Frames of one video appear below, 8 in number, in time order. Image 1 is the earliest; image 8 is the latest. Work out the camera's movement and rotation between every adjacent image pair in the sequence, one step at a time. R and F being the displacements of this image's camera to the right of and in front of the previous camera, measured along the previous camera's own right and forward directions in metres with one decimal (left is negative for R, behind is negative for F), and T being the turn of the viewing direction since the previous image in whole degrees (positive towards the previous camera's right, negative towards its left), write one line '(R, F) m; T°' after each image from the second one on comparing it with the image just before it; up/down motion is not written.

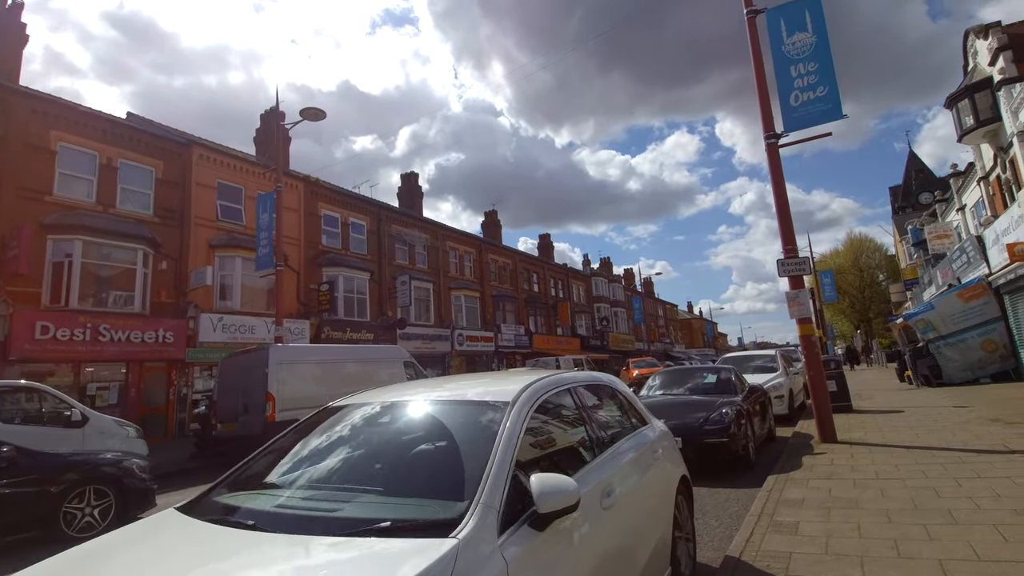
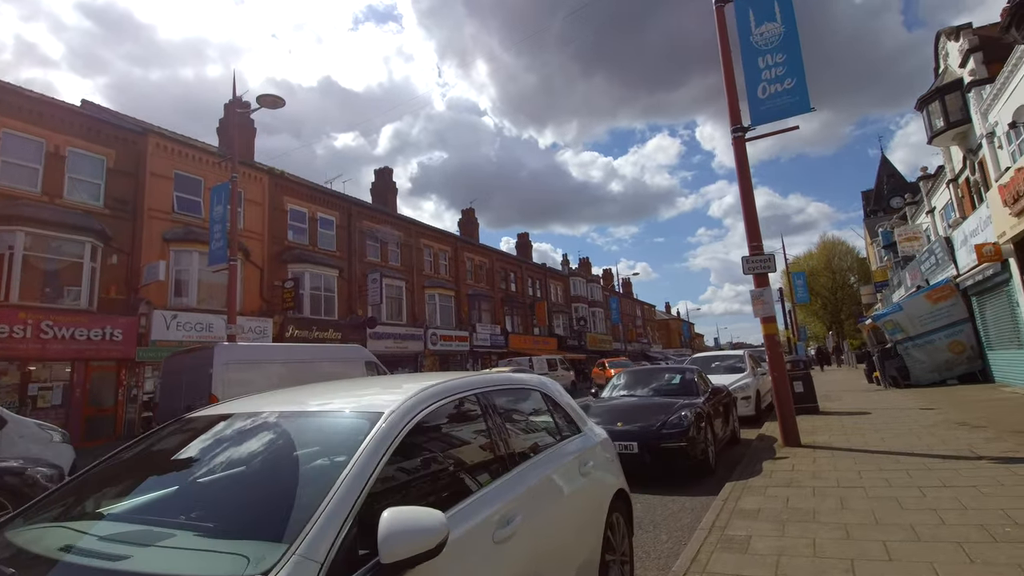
(+0.5, +0.5) m; +2°
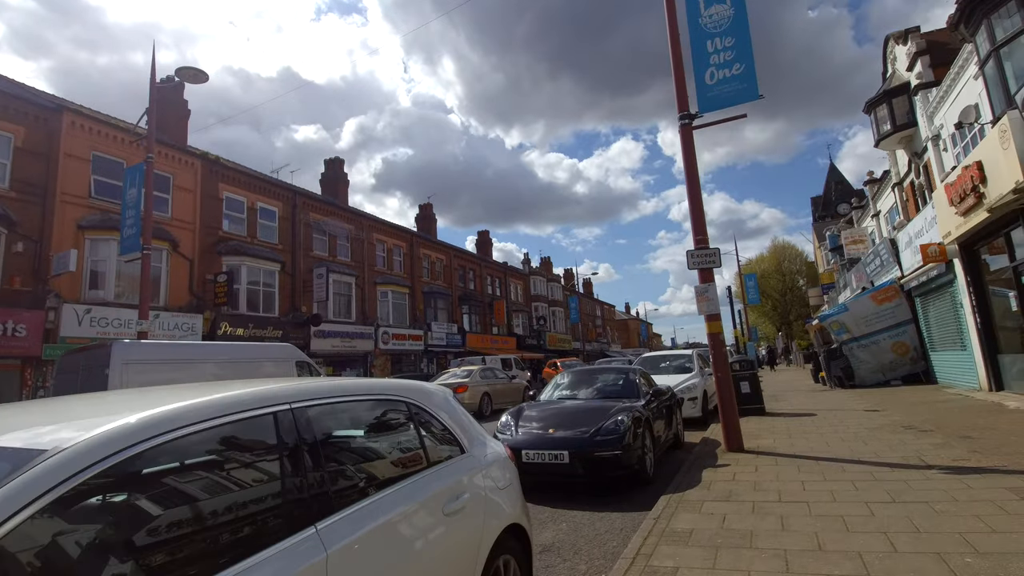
(+0.6, +0.8) m; +4°
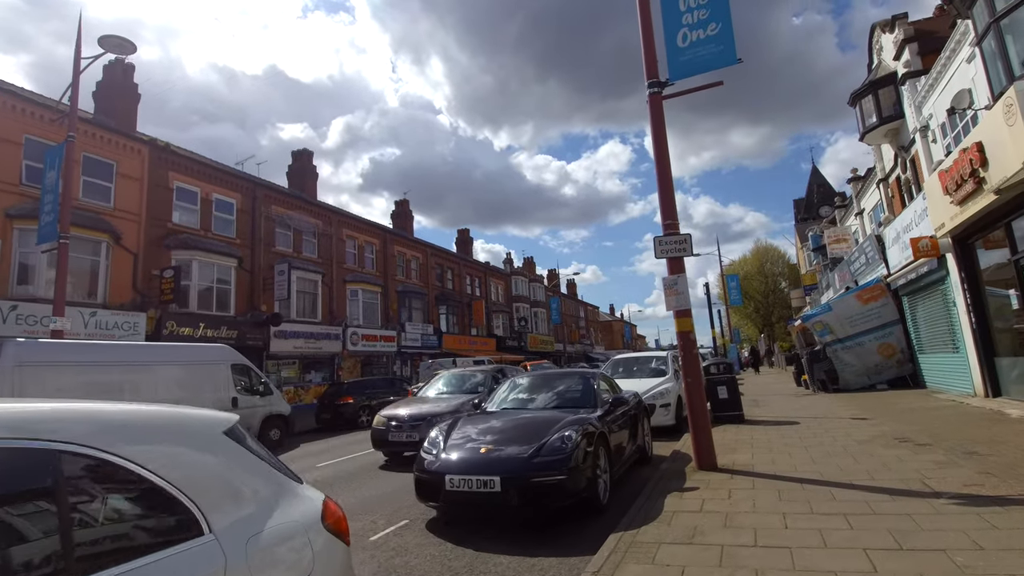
(+0.7, +1.2) m; +1°
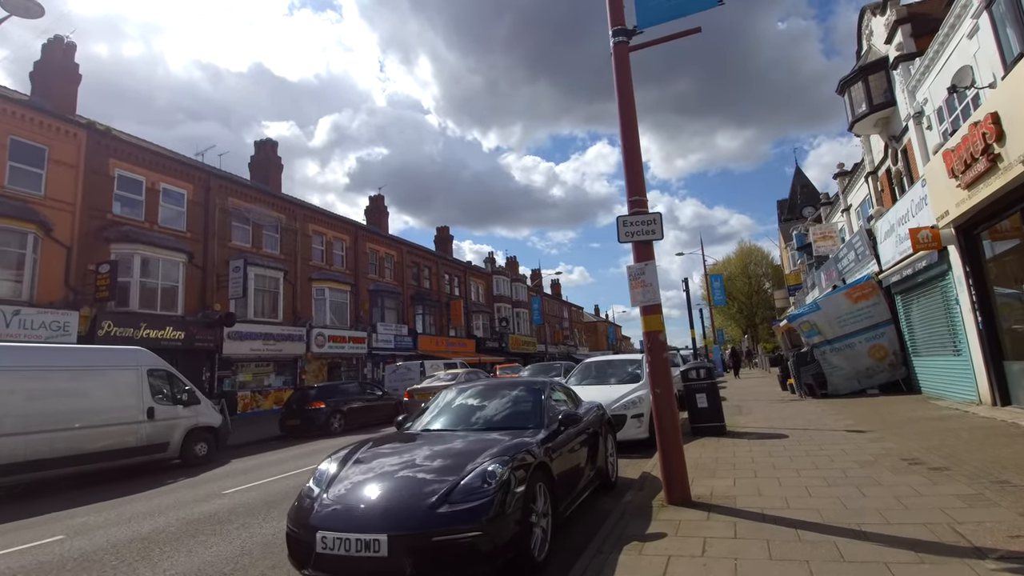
(+0.6, +1.3) m; +1°
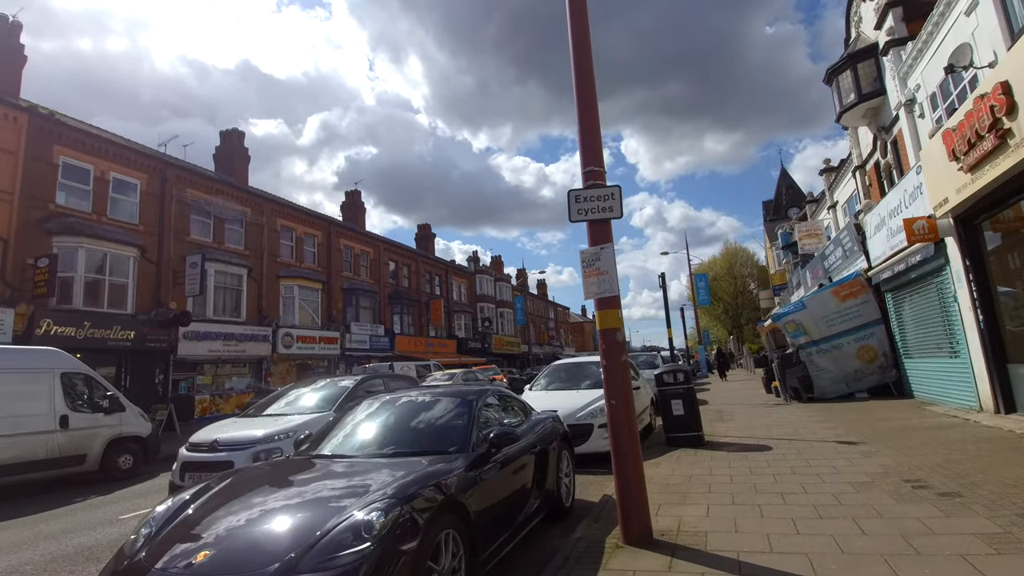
(+0.6, +1.0) m; +1°
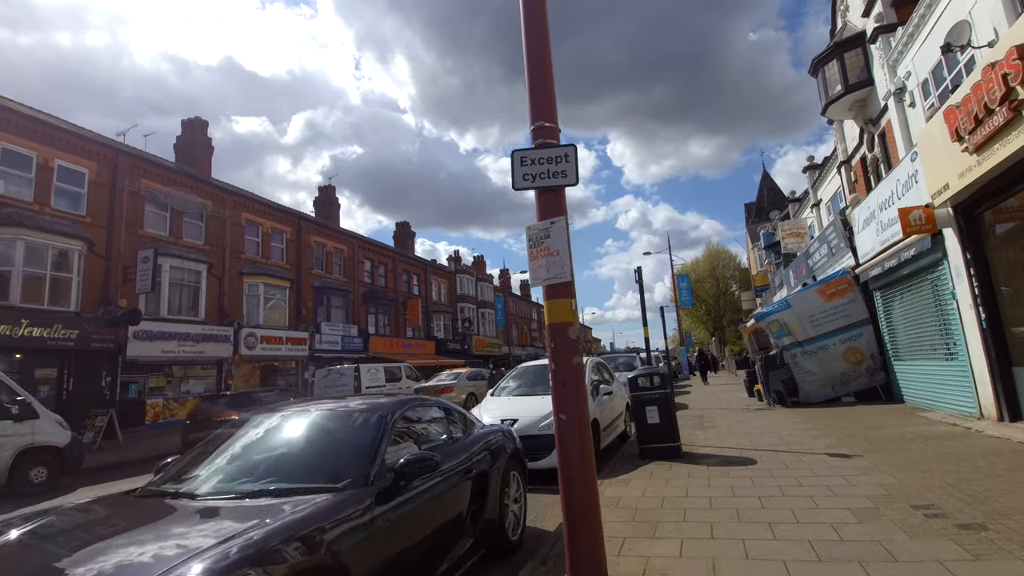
(+0.4, +1.0) m; +2°
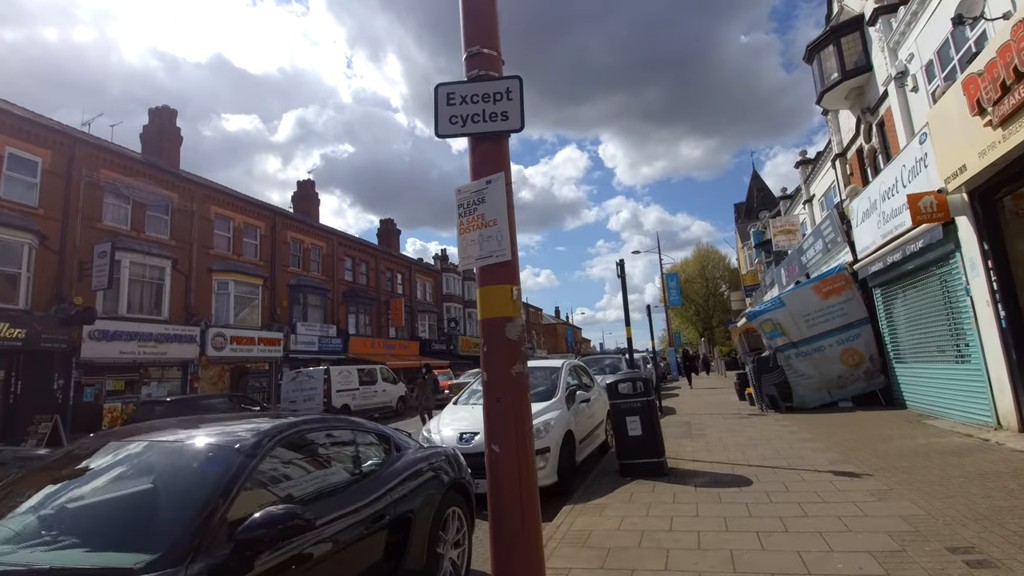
(+0.4, +1.0) m; +1°
